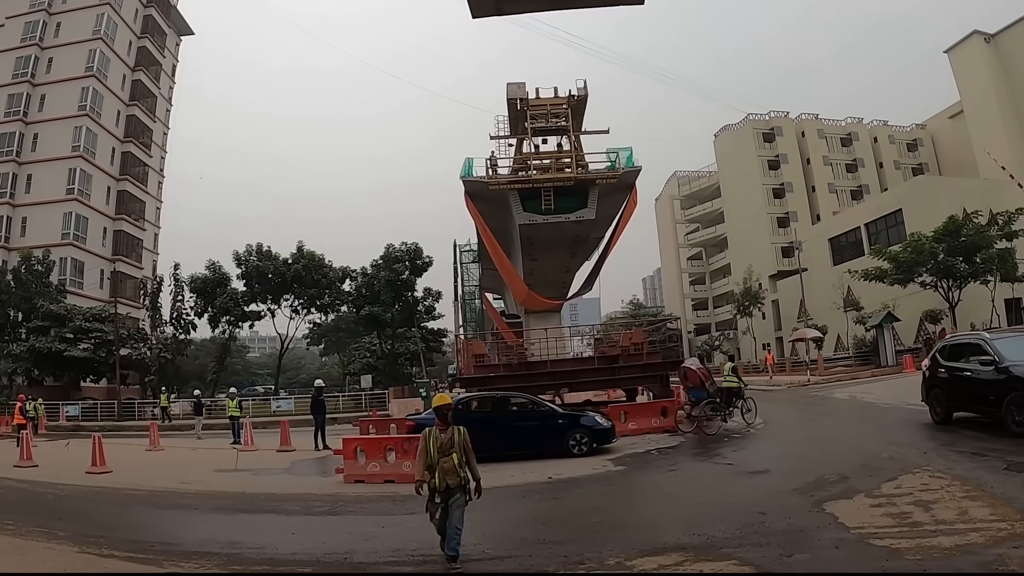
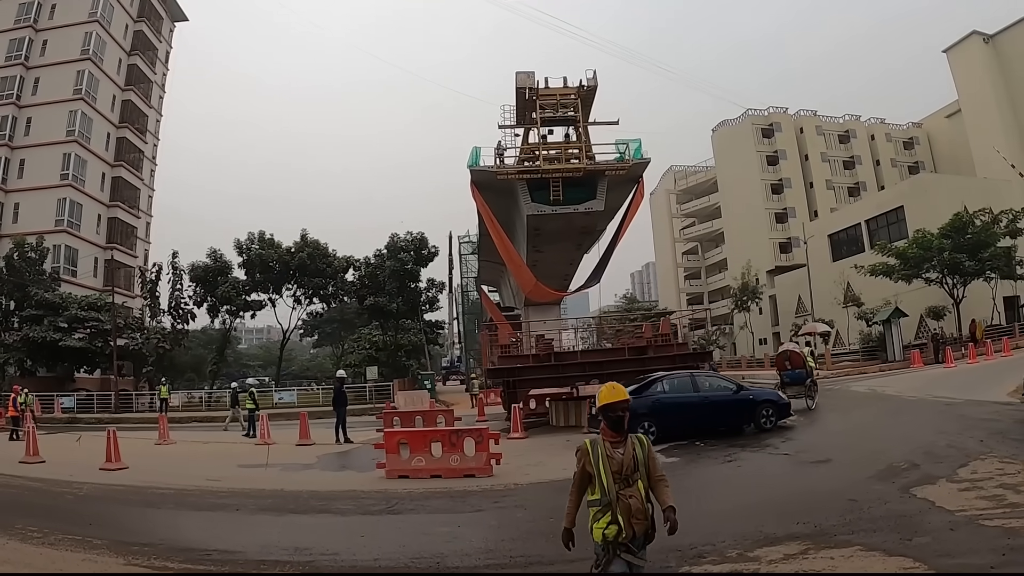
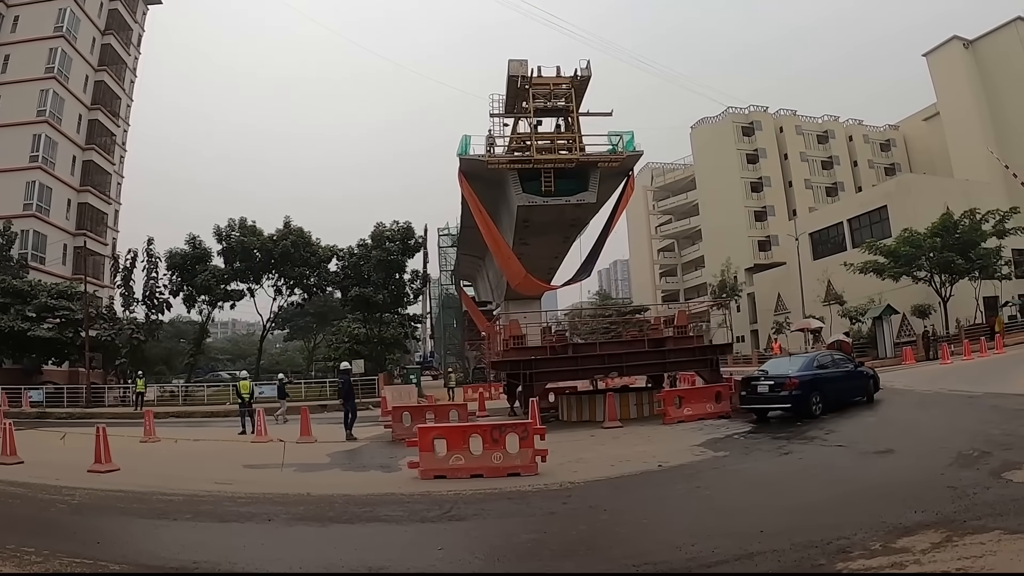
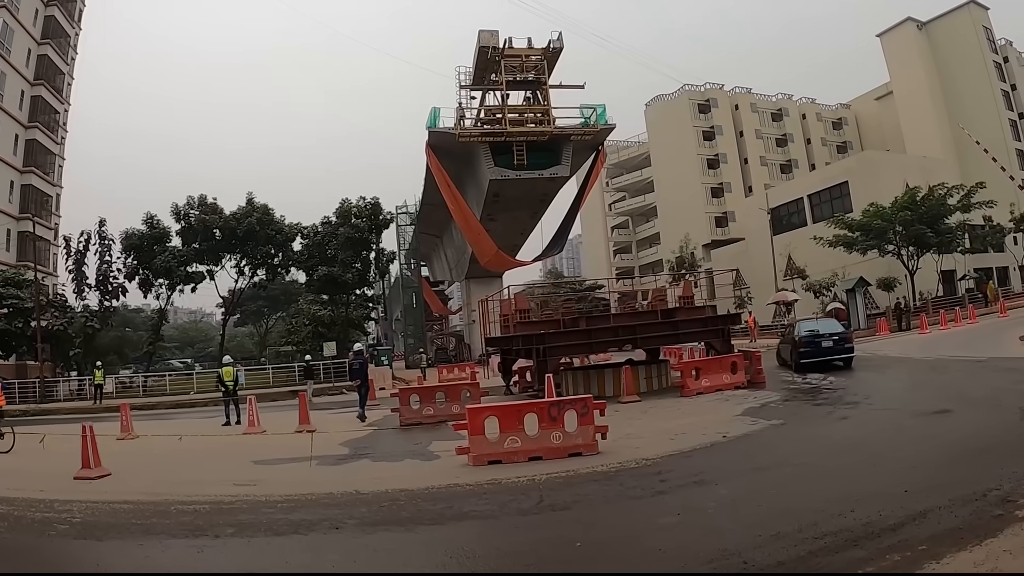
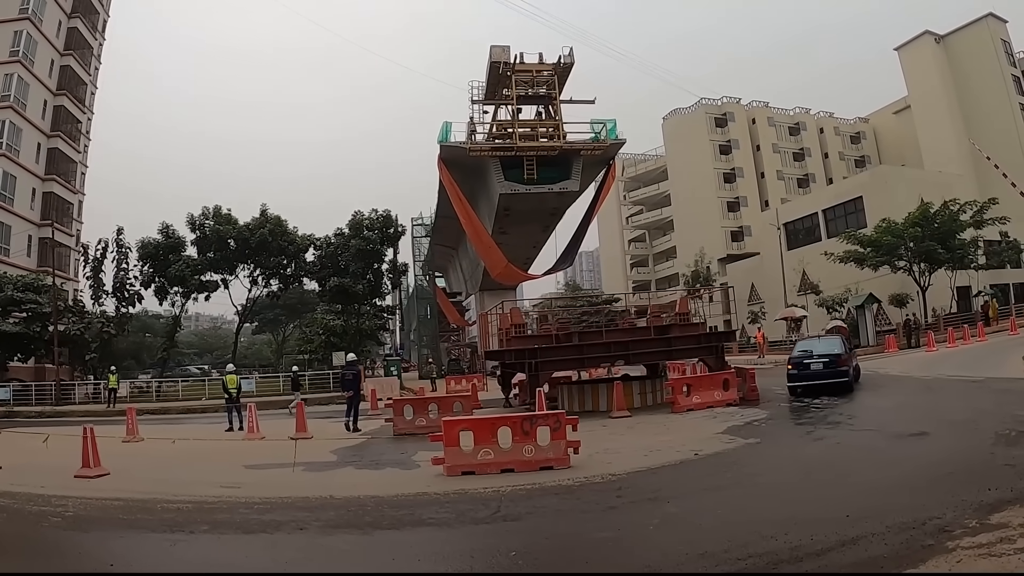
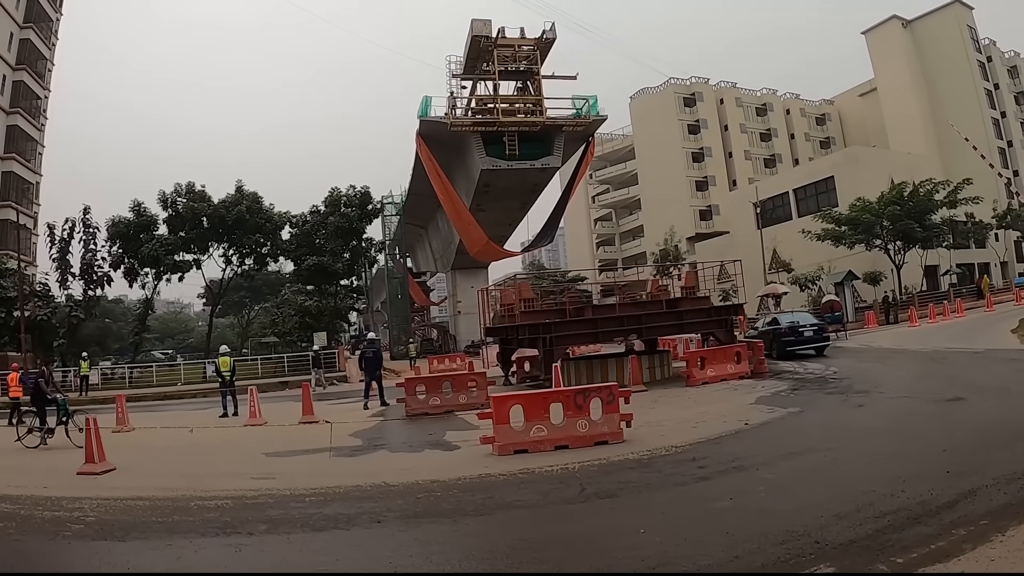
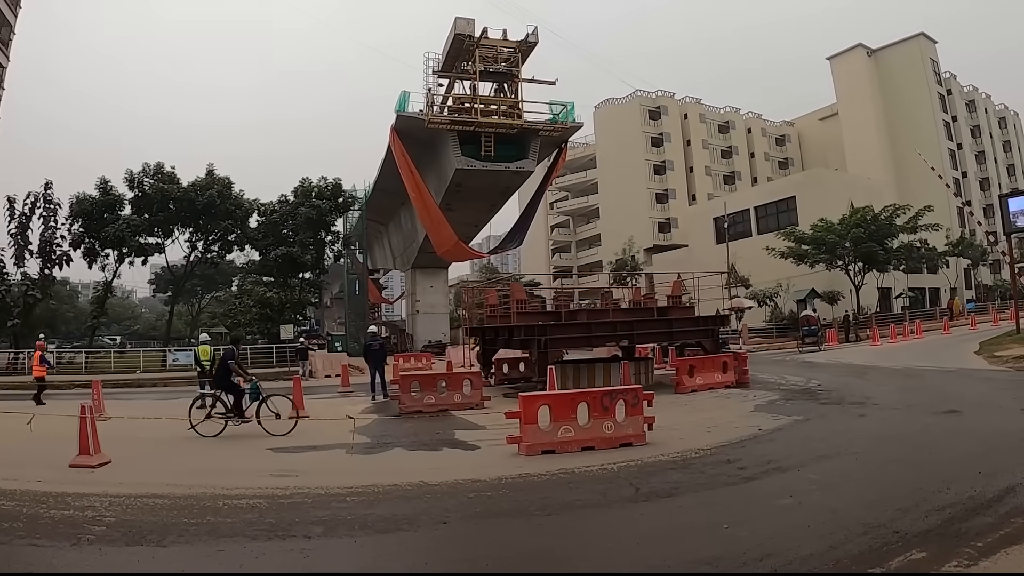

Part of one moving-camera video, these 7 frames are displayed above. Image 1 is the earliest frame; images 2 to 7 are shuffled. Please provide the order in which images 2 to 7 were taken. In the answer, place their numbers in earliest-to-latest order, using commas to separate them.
2, 3, 5, 4, 6, 7
